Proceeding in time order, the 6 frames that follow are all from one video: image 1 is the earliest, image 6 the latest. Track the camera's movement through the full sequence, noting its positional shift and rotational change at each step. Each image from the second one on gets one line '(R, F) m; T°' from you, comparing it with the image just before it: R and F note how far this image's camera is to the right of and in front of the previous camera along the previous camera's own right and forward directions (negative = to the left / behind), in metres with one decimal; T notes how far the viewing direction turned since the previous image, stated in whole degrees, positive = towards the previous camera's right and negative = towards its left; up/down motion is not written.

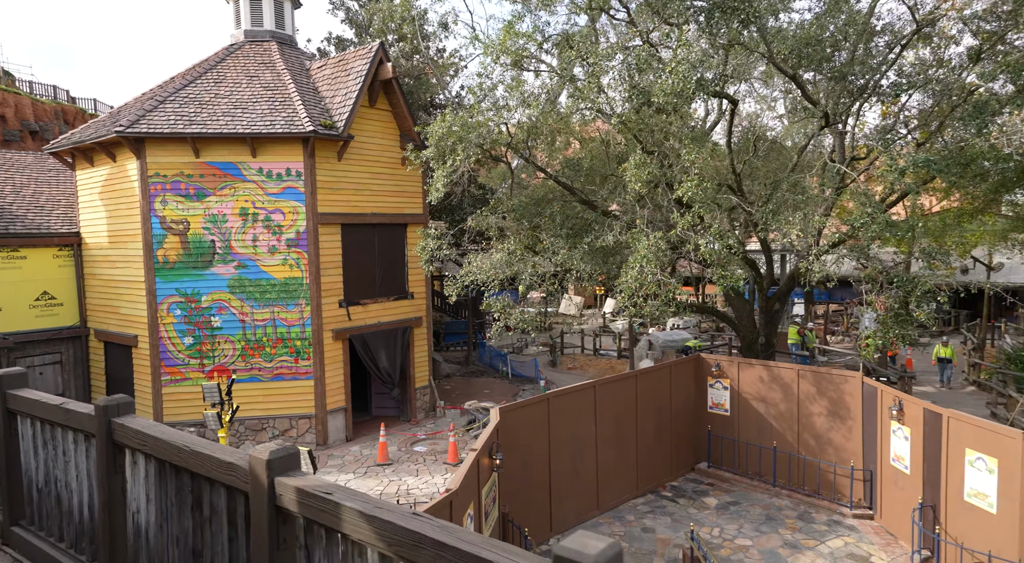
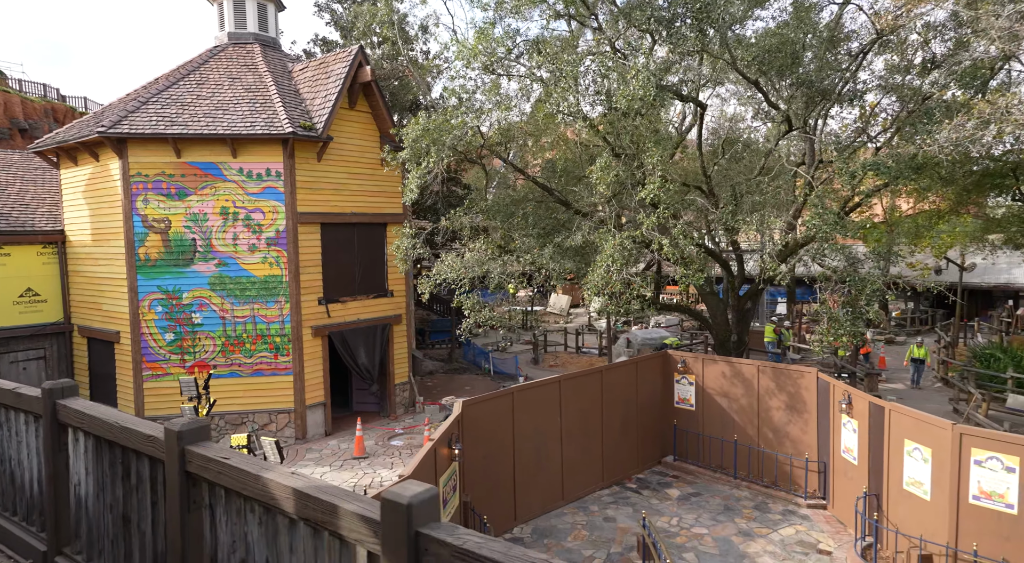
(+0.5, -0.4) m; 0°
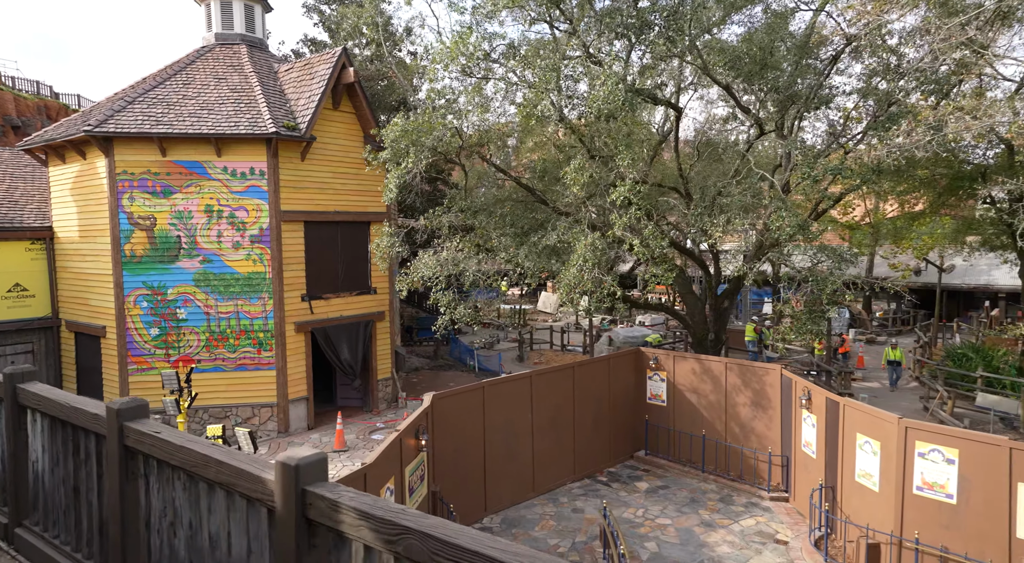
(+0.4, -0.3) m; 0°
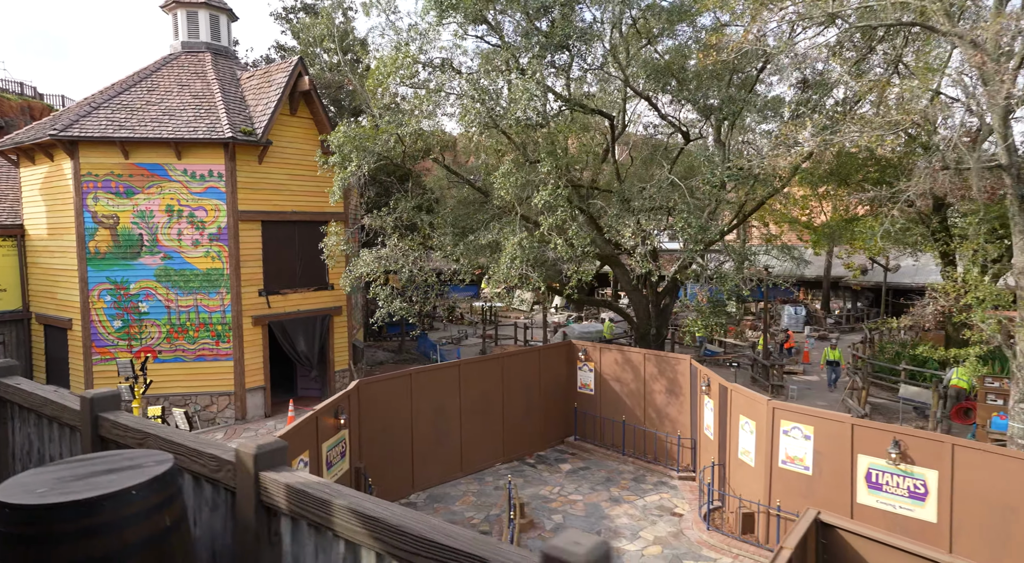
(+1.3, -0.9) m; 0°
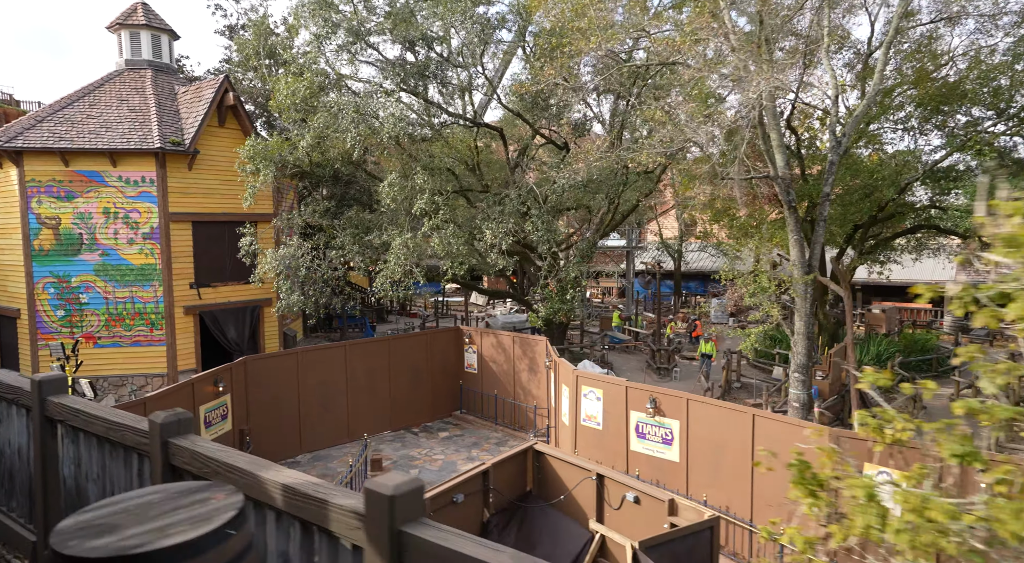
(+2.8, -1.9) m; 0°
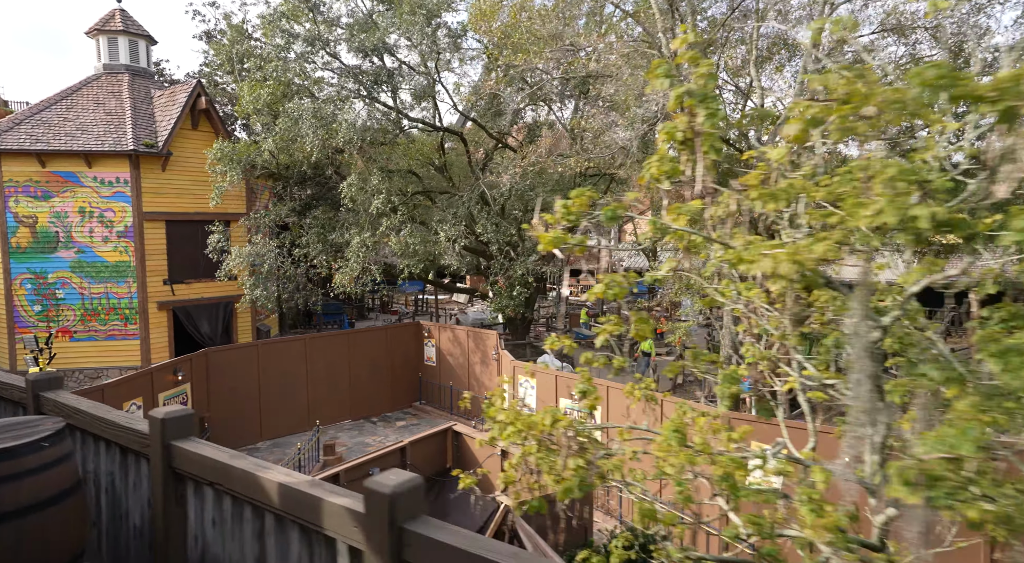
(+1.1, -0.7) m; 0°
